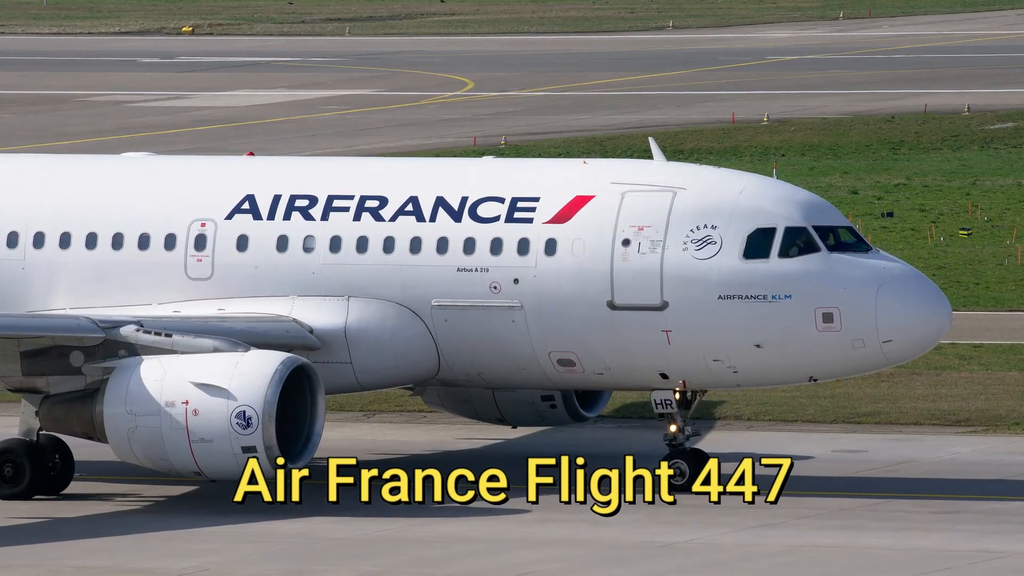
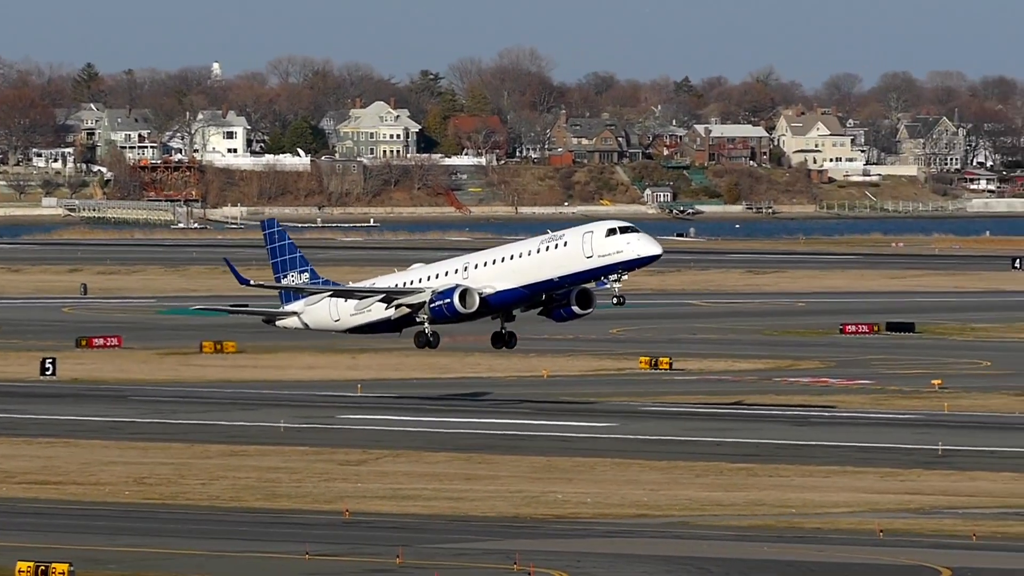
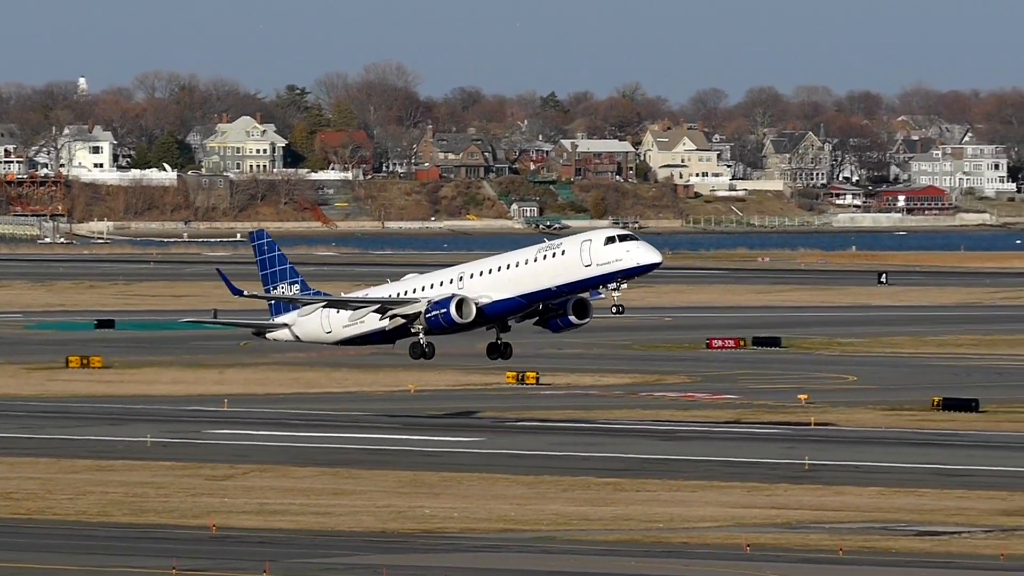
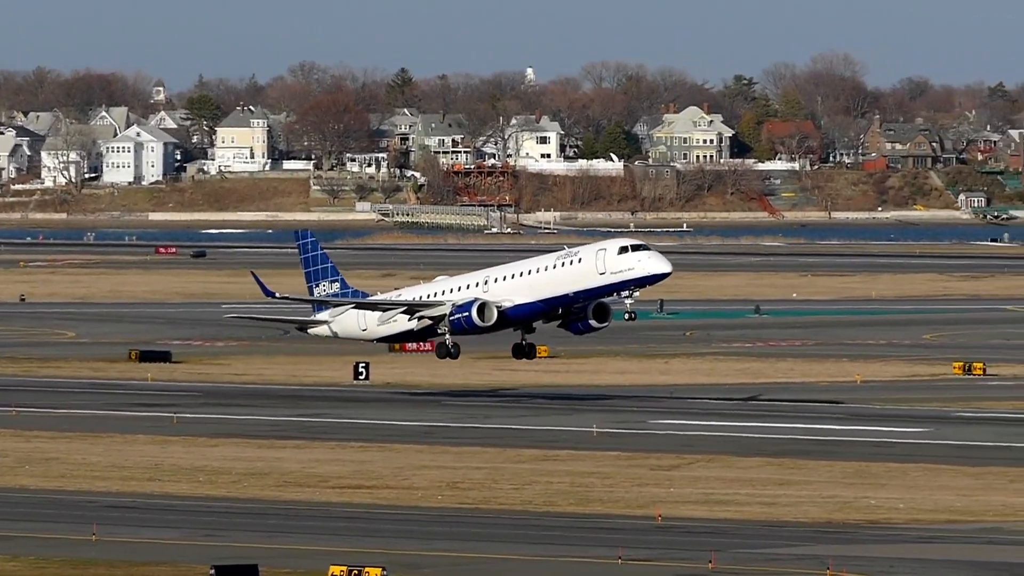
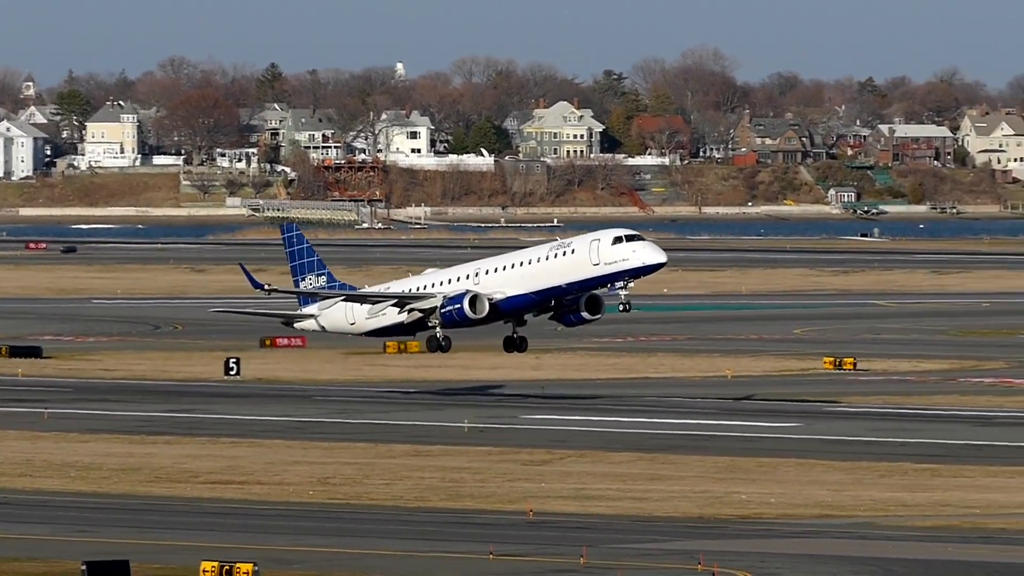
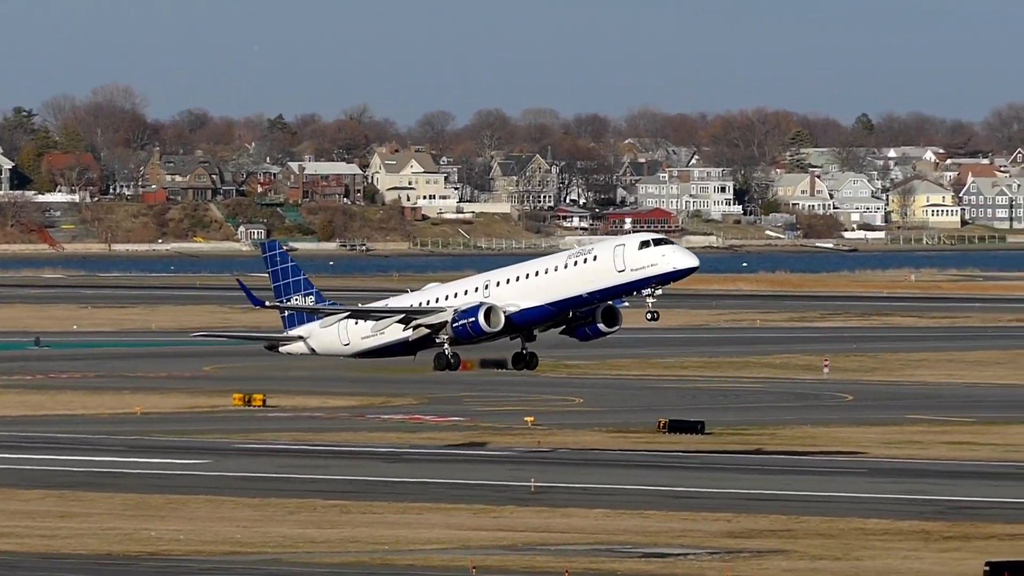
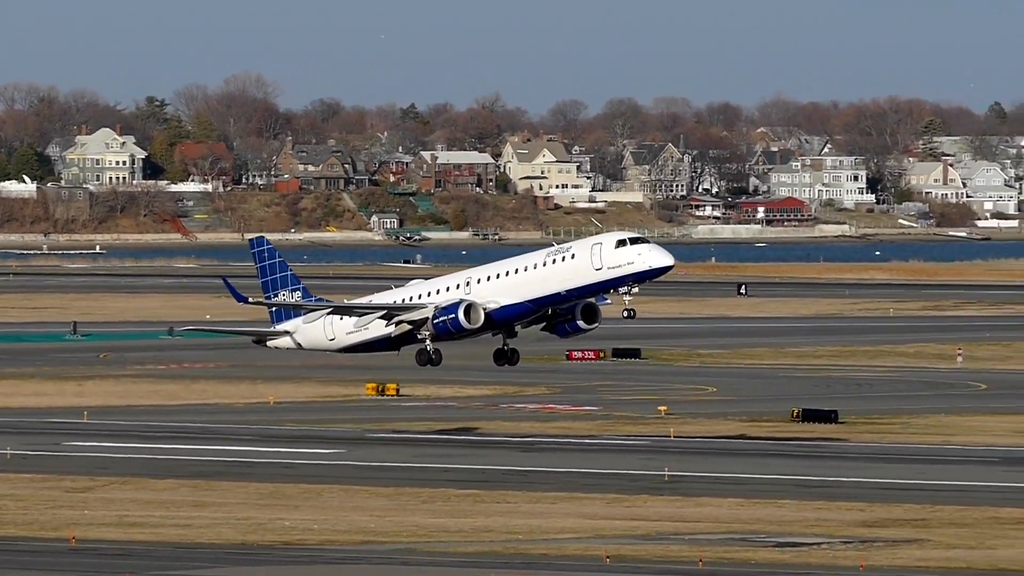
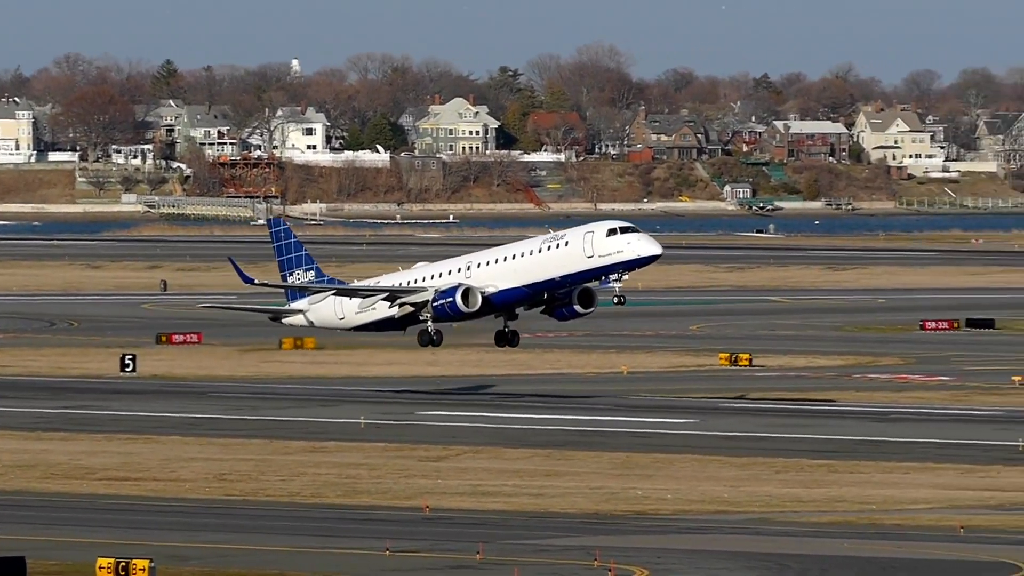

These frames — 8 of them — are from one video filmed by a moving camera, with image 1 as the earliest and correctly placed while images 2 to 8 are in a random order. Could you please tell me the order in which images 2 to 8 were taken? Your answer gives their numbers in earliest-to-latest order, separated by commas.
4, 5, 8, 2, 3, 7, 6
